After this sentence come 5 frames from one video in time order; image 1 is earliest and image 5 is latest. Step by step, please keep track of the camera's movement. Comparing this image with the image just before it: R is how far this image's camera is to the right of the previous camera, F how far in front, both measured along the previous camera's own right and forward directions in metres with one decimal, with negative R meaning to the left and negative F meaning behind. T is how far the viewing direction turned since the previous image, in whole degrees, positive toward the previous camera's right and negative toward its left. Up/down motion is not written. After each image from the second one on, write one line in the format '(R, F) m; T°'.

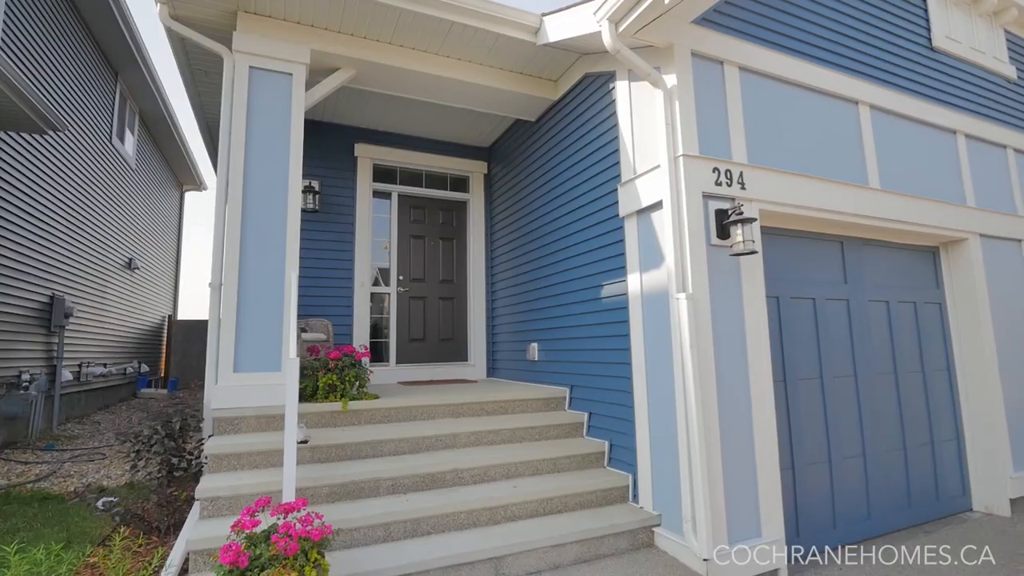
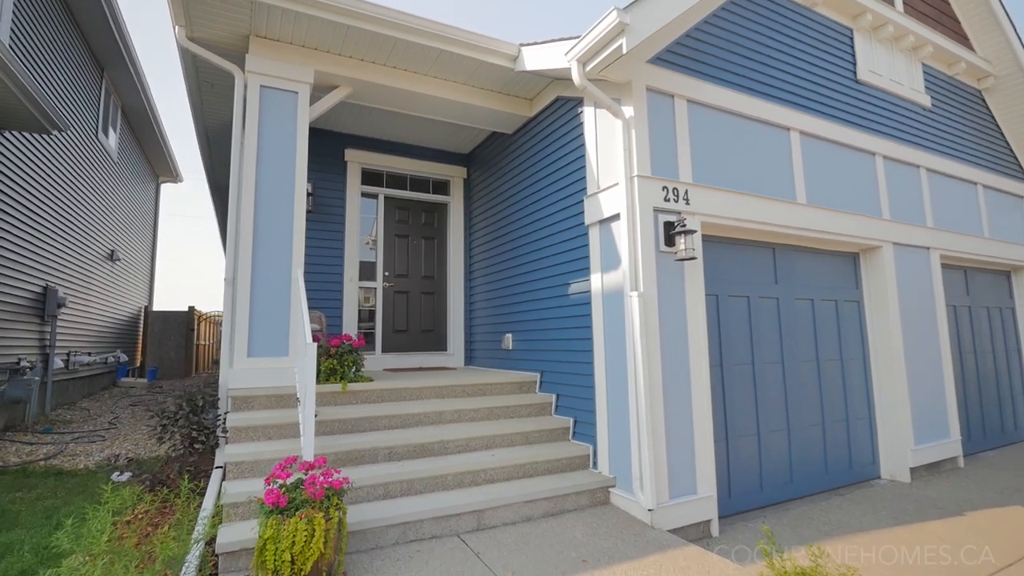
(0.0, -0.5) m; +3°
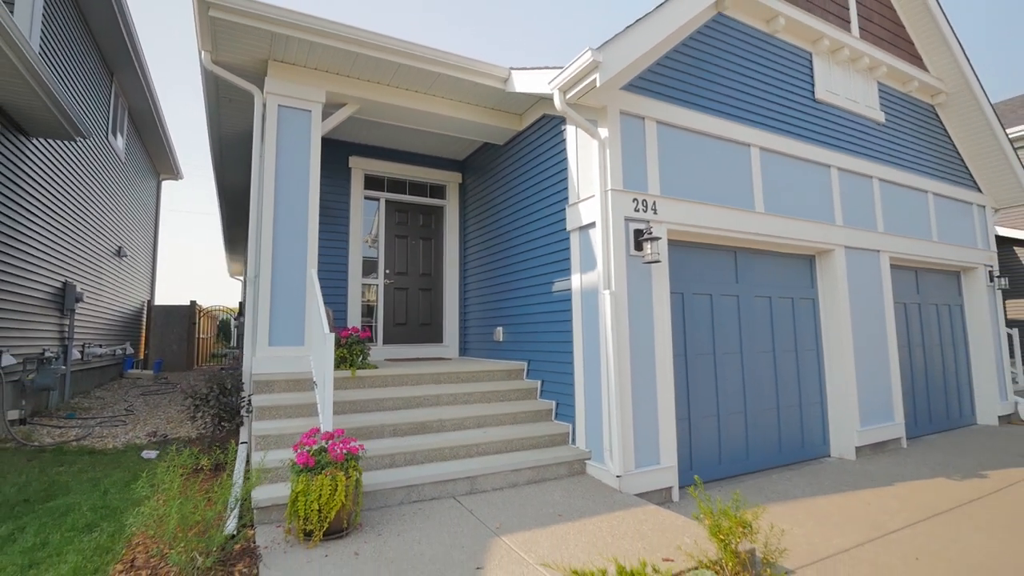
(0.0, -0.5) m; +1°
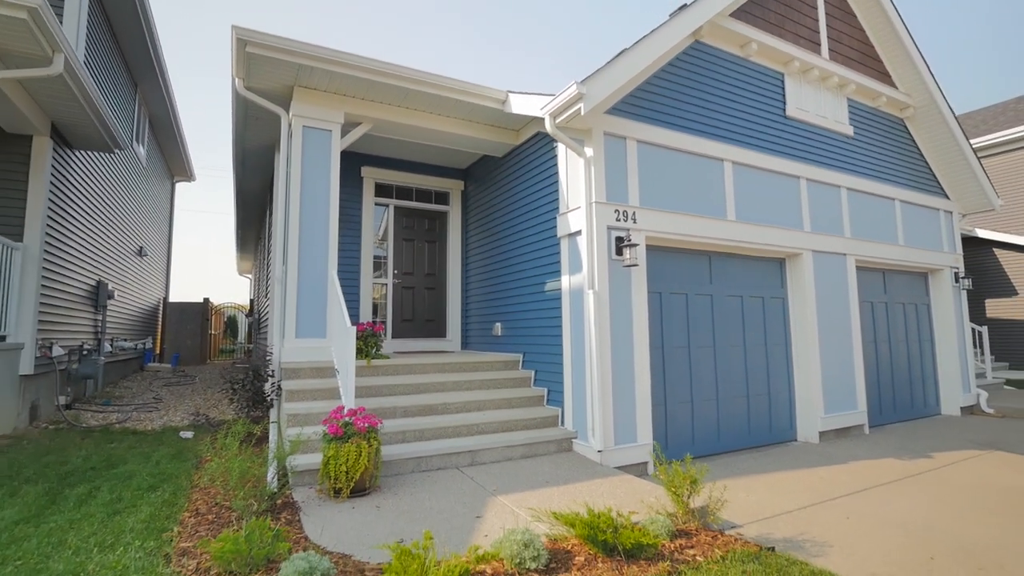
(0.0, -0.6) m; 0°
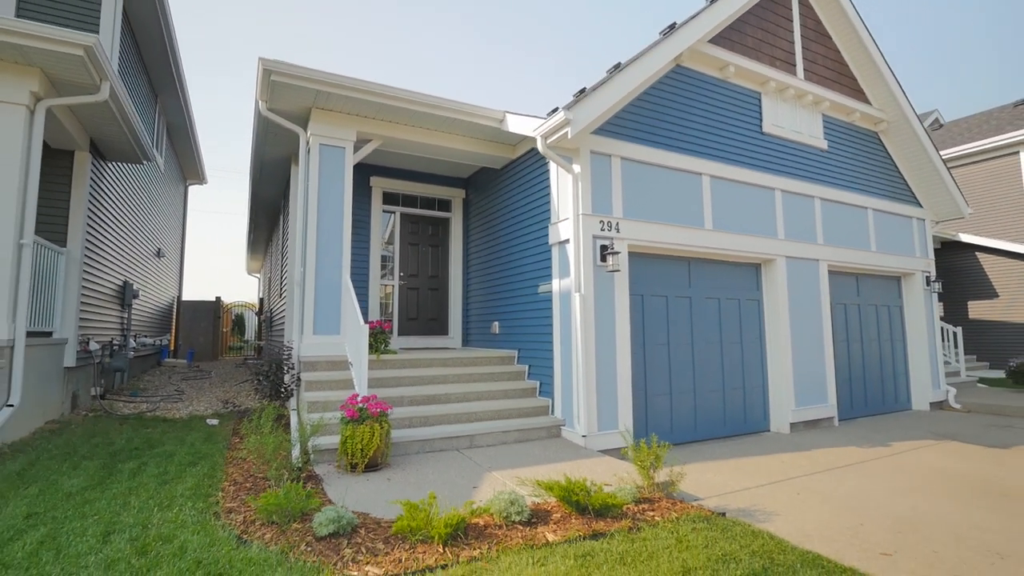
(+0.1, -0.5) m; 0°
